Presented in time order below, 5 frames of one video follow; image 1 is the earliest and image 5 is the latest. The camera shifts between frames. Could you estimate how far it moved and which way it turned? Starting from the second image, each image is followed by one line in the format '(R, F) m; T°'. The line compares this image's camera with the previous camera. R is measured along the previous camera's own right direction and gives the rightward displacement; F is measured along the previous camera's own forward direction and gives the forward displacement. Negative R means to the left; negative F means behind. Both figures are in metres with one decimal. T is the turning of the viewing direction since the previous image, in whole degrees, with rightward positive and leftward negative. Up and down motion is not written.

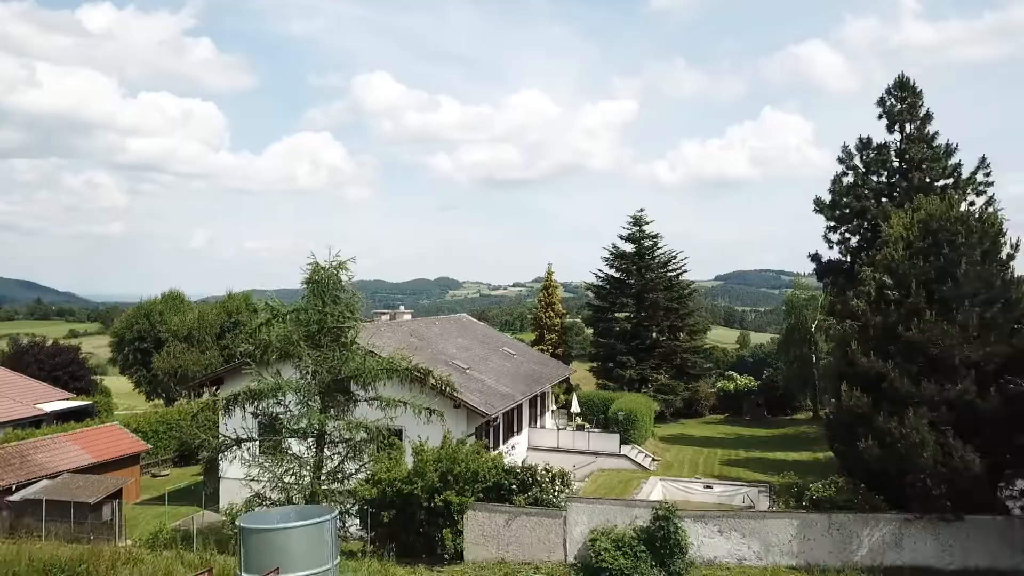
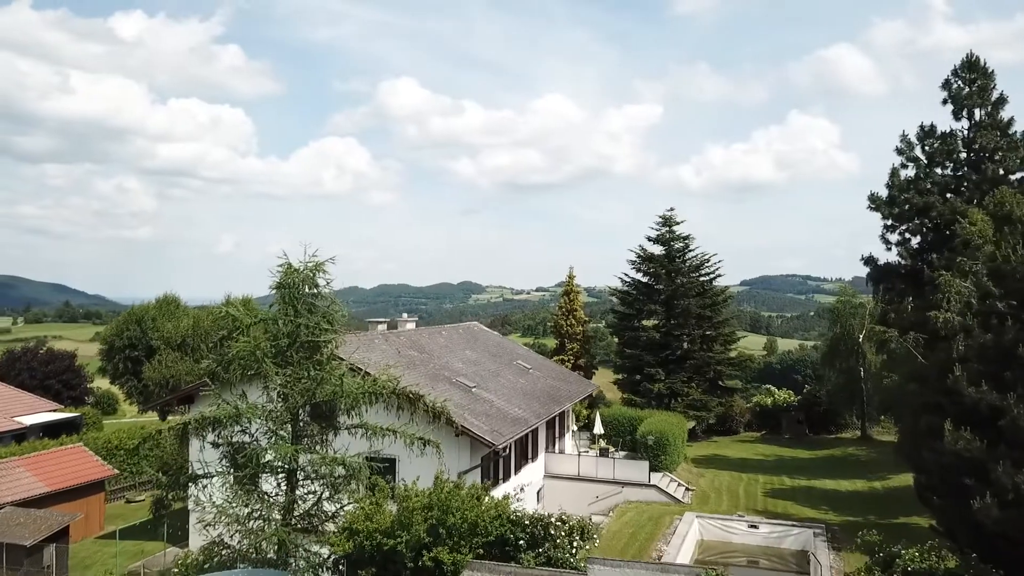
(+0.3, +3.1) m; -2°
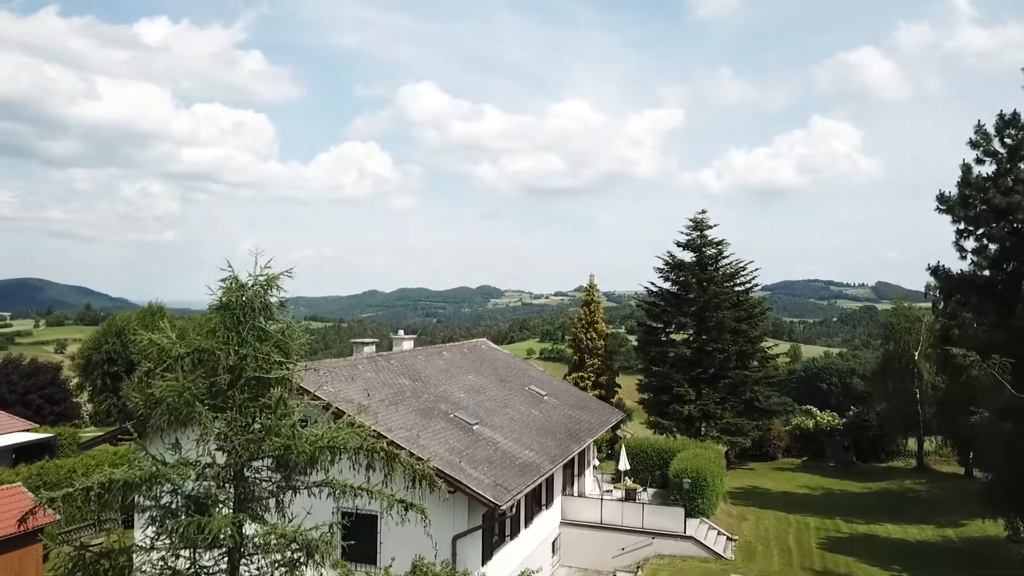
(+0.2, +3.5) m; -2°
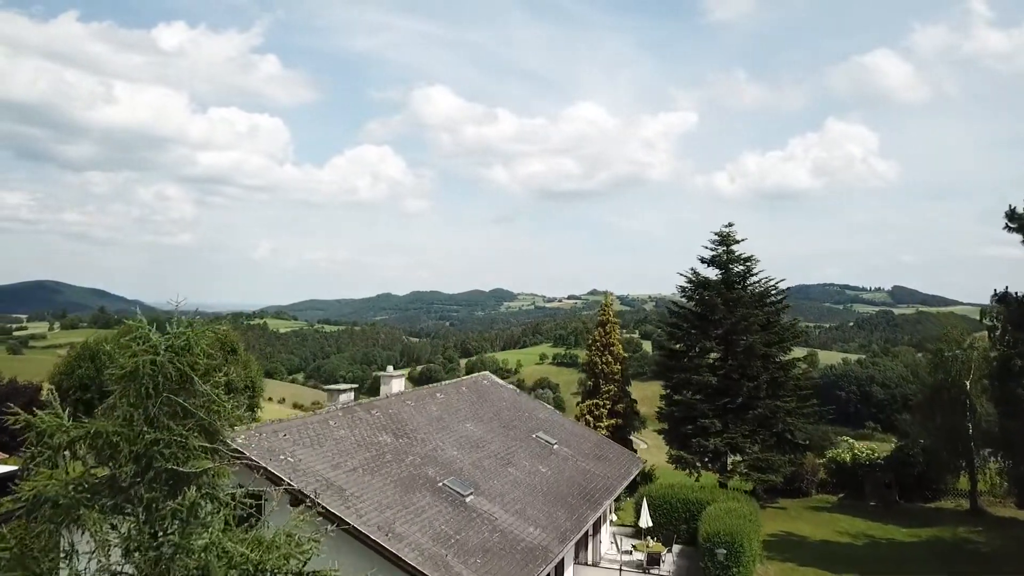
(+0.2, +2.9) m; -1°
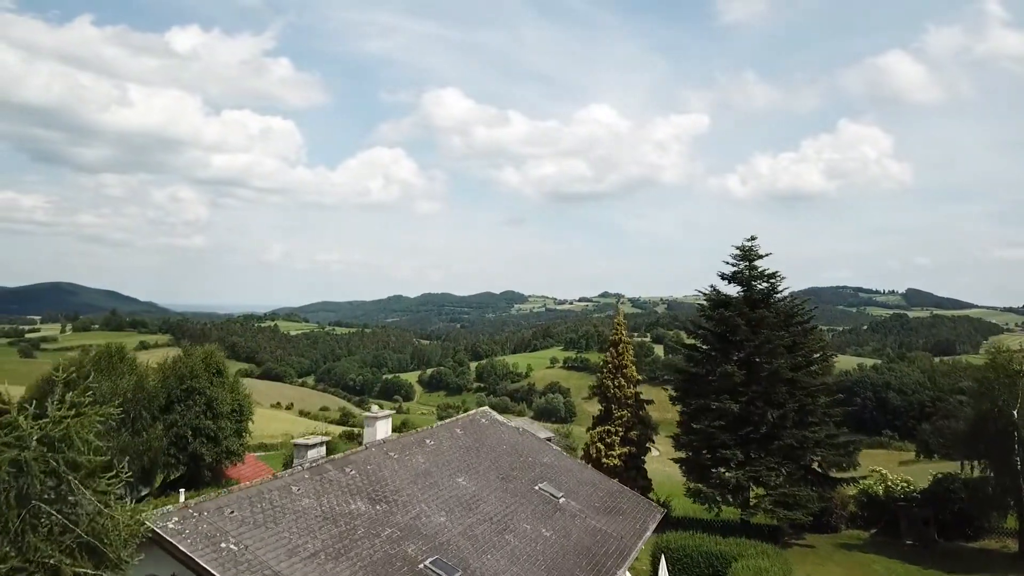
(+0.3, +2.3) m; -1°
